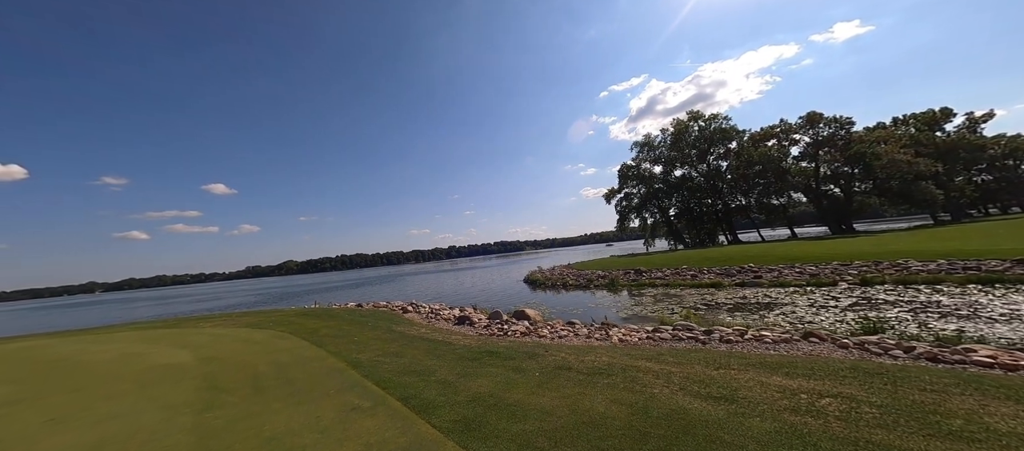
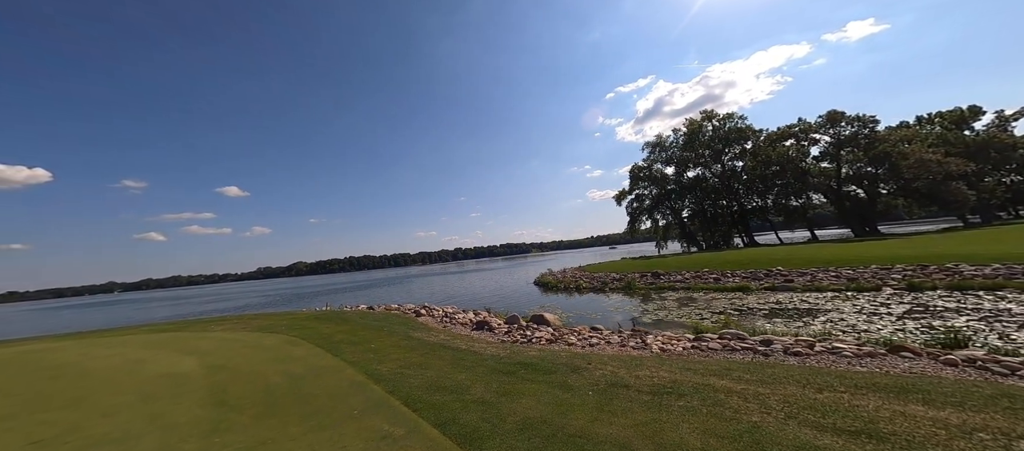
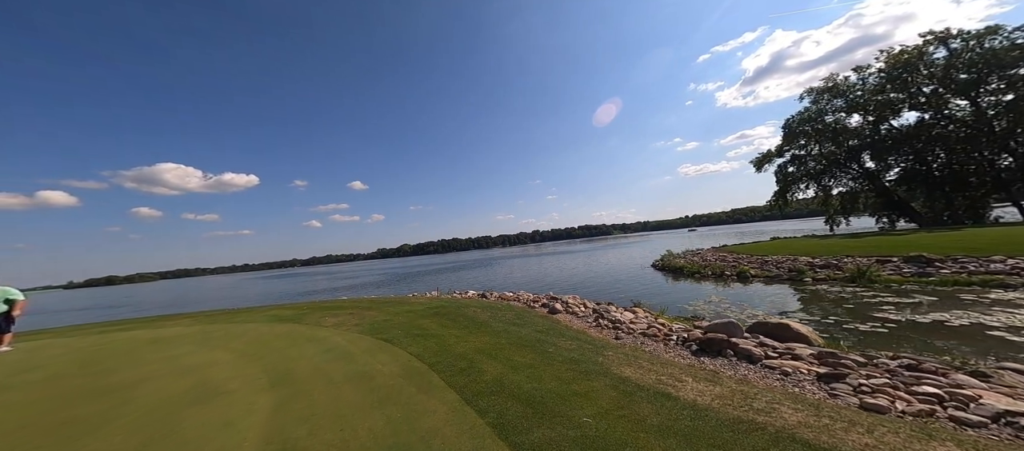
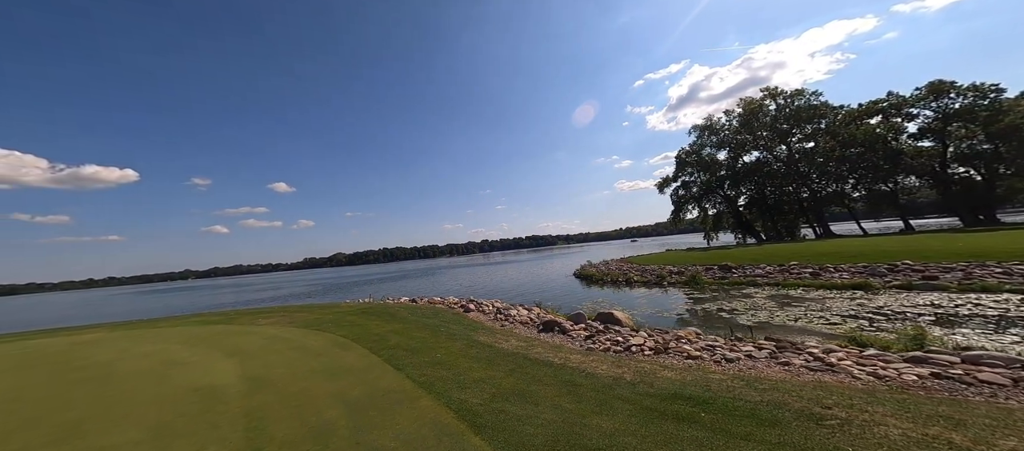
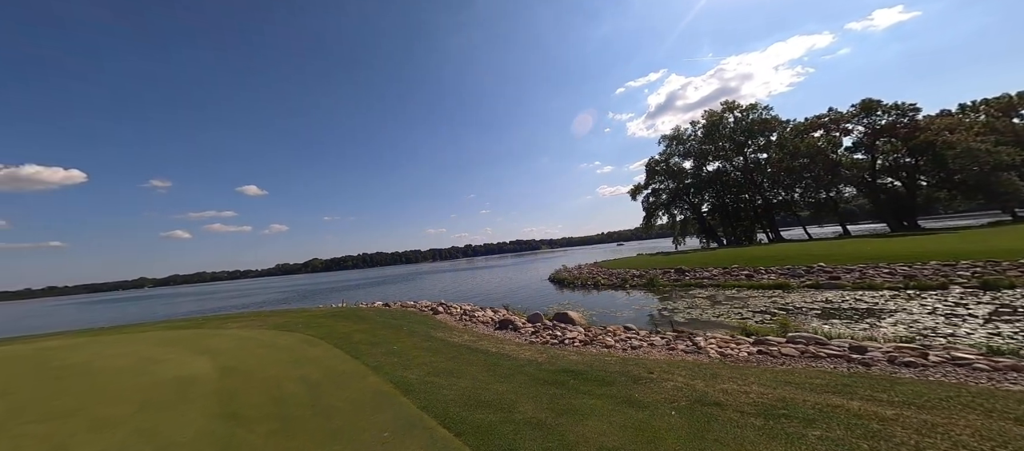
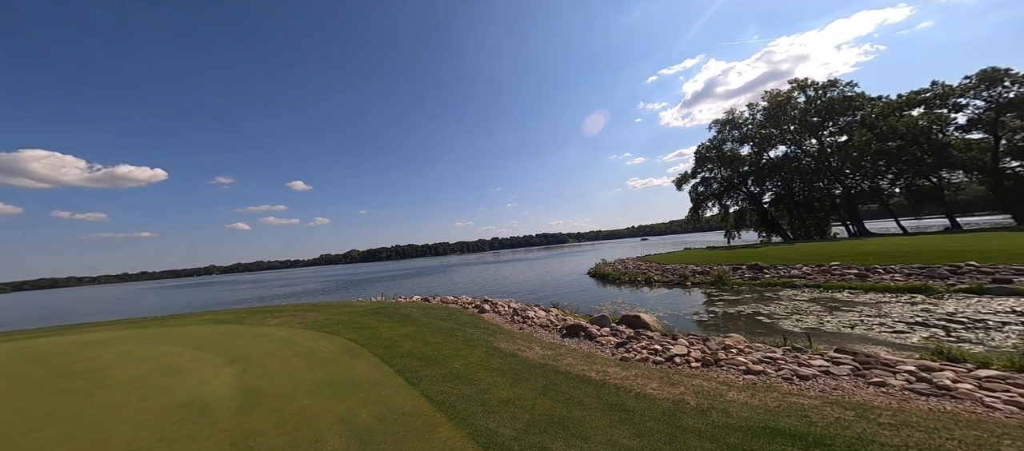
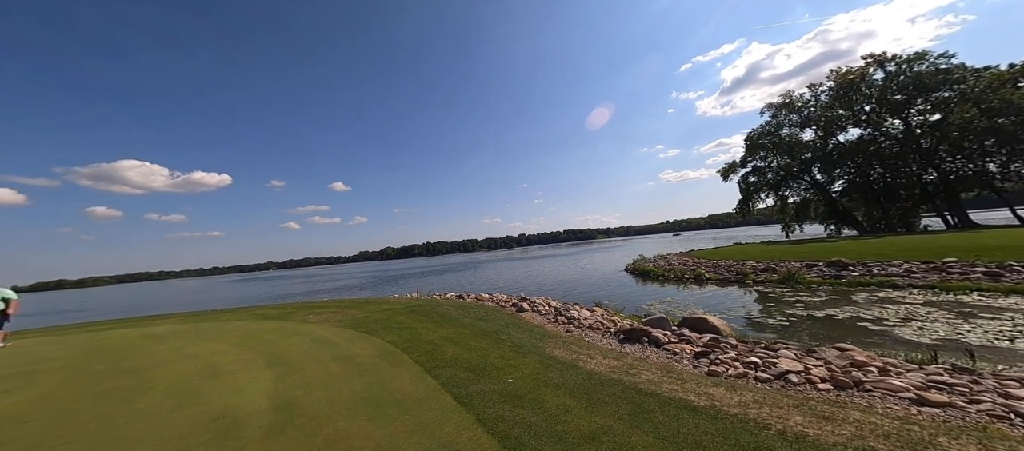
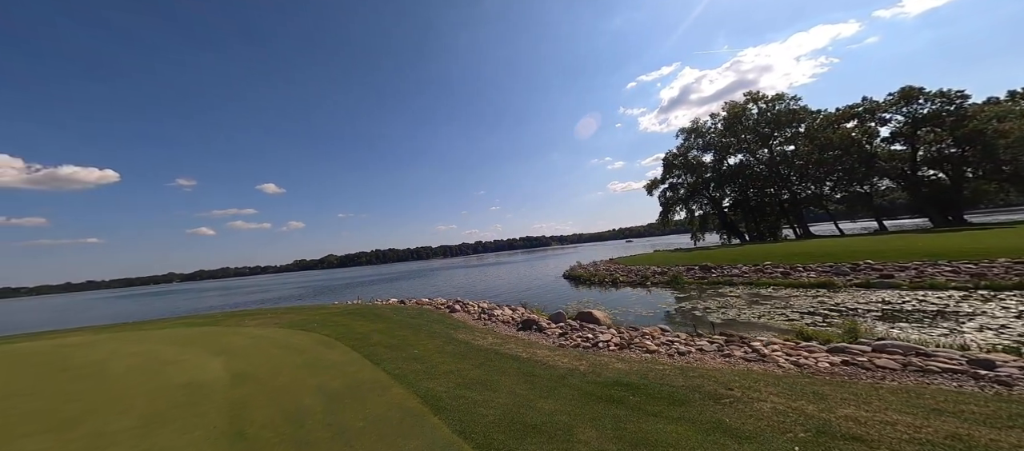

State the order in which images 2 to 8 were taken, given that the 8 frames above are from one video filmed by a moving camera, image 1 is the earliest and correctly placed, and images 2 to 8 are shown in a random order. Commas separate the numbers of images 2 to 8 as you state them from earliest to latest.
2, 5, 8, 4, 6, 7, 3
